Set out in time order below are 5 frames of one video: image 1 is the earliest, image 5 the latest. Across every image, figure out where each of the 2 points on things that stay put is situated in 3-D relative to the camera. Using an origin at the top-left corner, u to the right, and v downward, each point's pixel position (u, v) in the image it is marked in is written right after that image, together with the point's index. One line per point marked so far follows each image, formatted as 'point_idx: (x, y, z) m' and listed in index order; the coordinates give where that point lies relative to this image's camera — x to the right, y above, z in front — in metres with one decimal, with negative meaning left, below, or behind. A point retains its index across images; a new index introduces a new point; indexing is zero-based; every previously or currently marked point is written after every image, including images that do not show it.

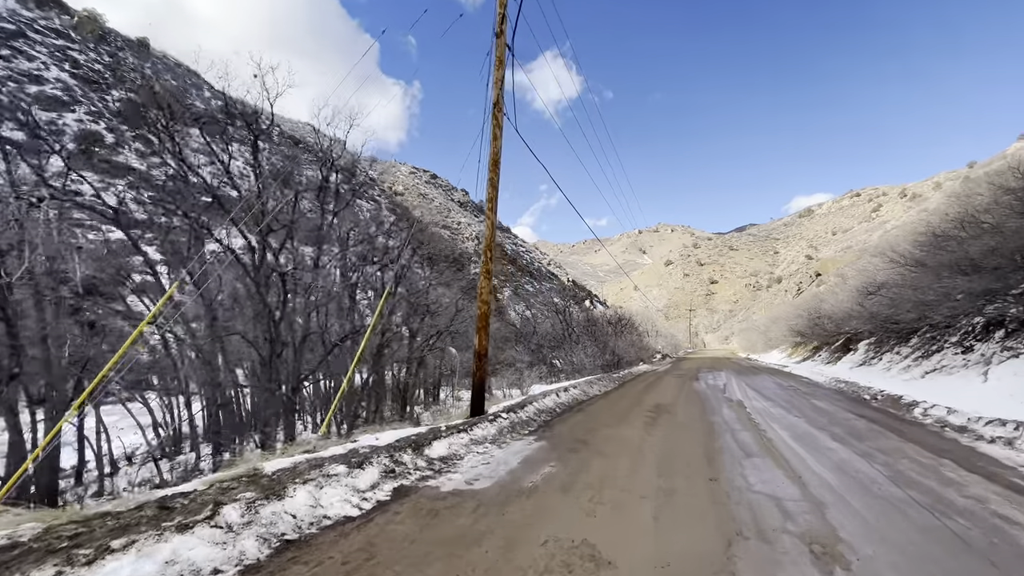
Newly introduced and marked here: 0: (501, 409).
0: (-0.2, -2.1, +8.2) m
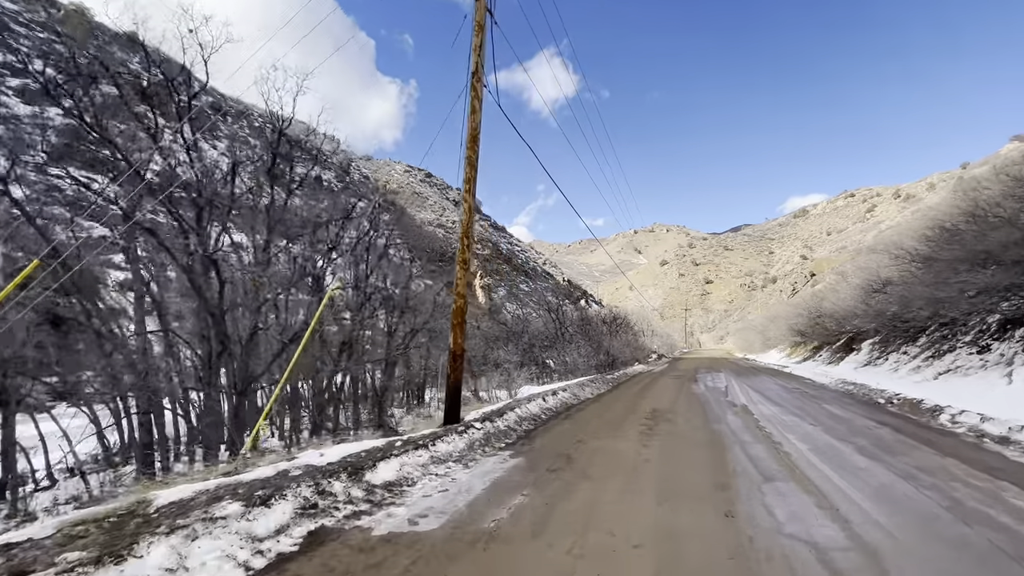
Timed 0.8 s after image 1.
0: (-0.5, -1.9, +7.2) m
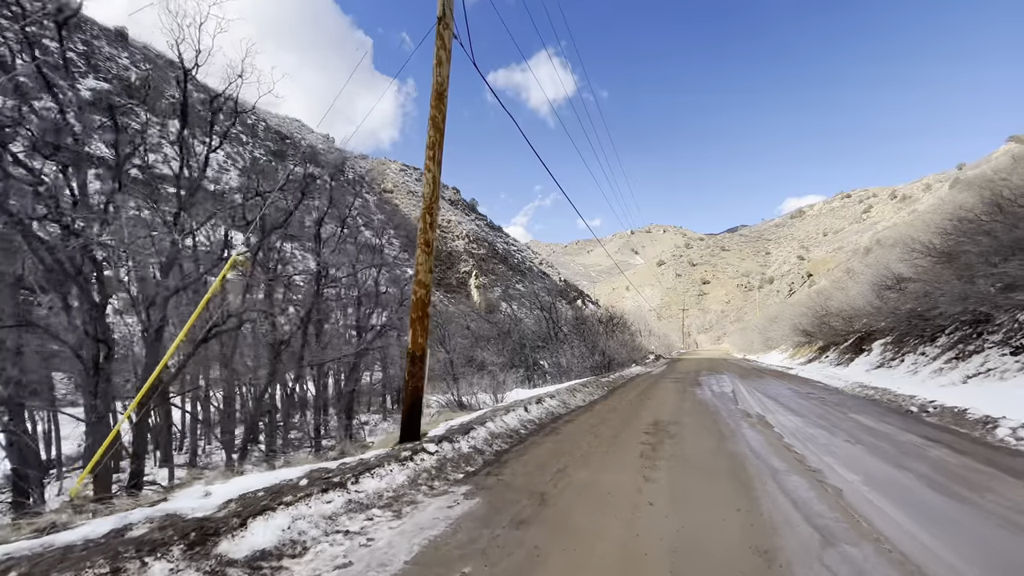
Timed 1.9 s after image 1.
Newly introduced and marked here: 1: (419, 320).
0: (-0.9, -1.7, +5.7) m
1: (-1.3, -0.4, +6.6) m
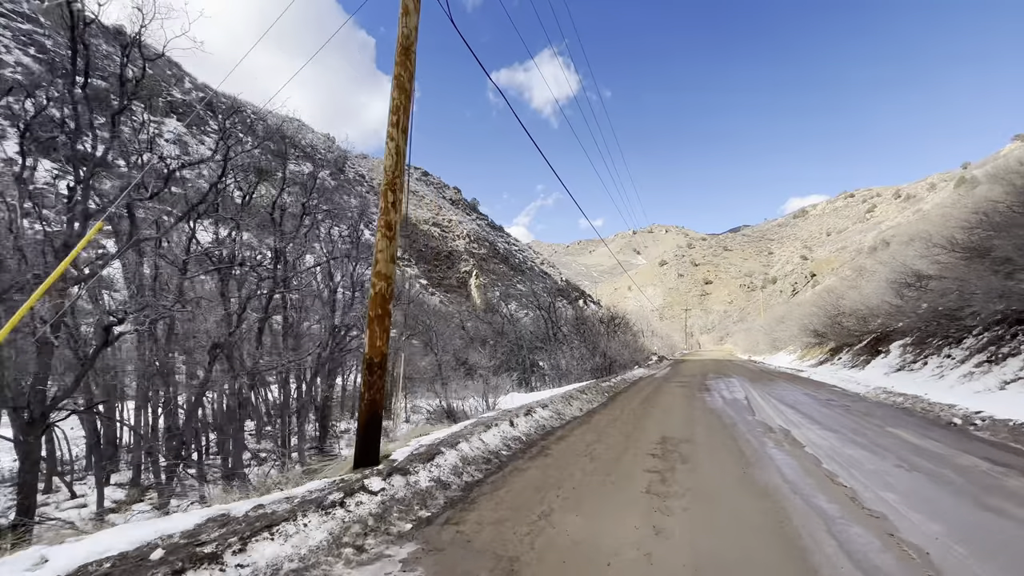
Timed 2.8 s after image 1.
0: (-1.1, -1.7, +4.6) m
1: (-1.5, -0.3, +5.5) m
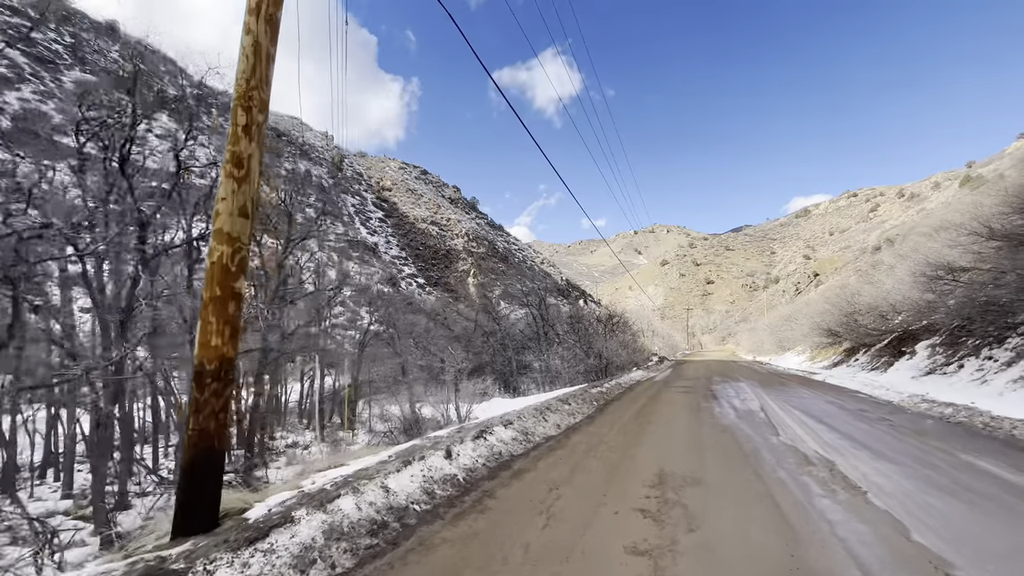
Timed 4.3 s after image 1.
0: (-1.8, -1.4, +2.7) m
1: (-2.1, -0.1, +3.5) m
